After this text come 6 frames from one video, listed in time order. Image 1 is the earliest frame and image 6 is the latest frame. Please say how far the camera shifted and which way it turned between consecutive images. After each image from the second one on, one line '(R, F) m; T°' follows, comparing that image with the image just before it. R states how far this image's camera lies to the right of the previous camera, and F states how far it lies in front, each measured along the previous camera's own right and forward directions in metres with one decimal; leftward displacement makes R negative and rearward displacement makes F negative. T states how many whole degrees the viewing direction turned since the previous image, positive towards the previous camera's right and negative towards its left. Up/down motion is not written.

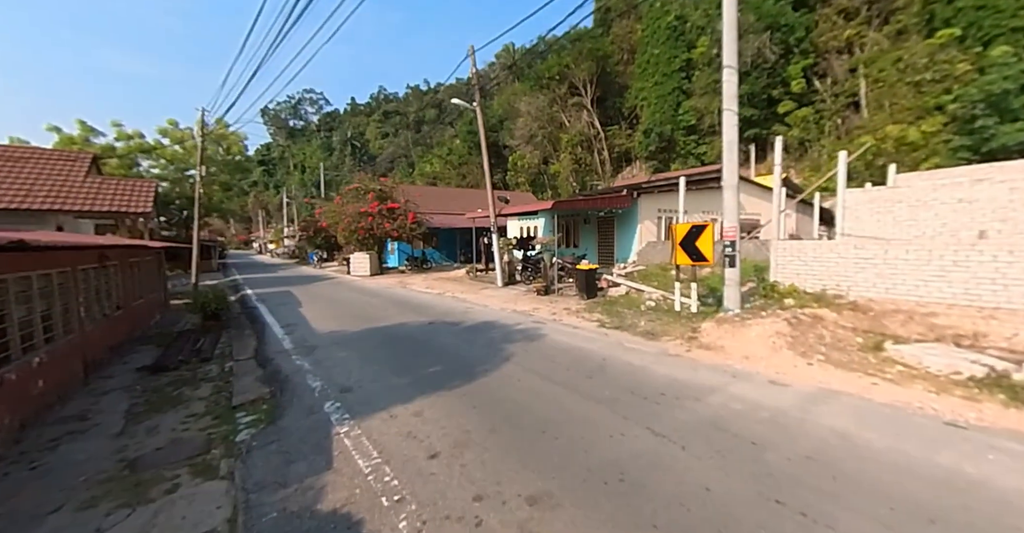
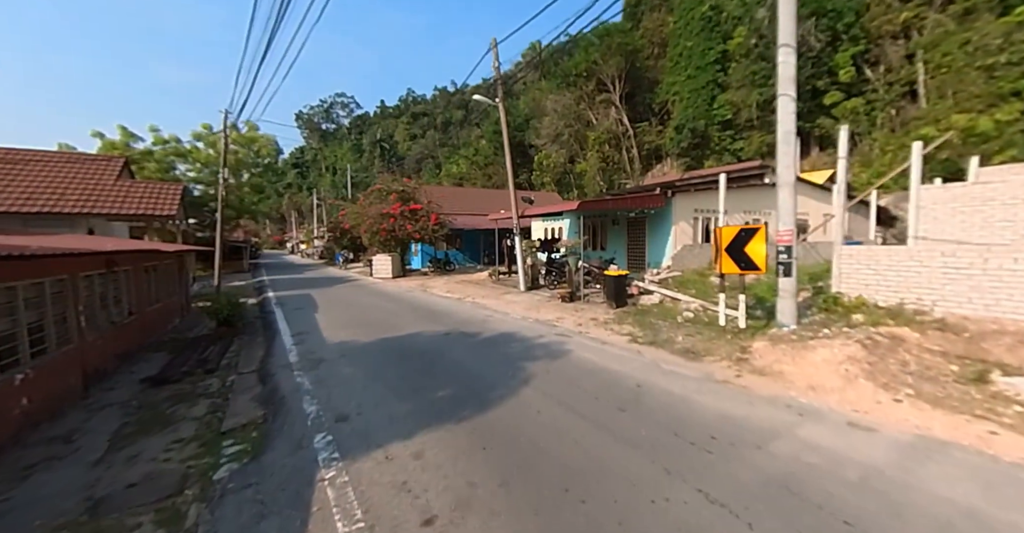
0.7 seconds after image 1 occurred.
(+0.1, +0.7) m; -4°
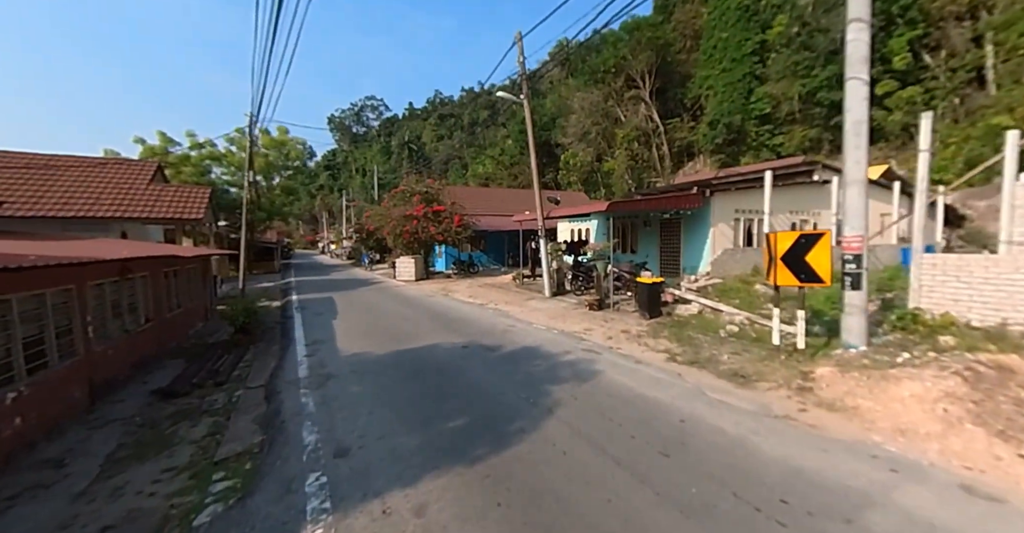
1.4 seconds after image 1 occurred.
(0.0, +0.6) m; -4°
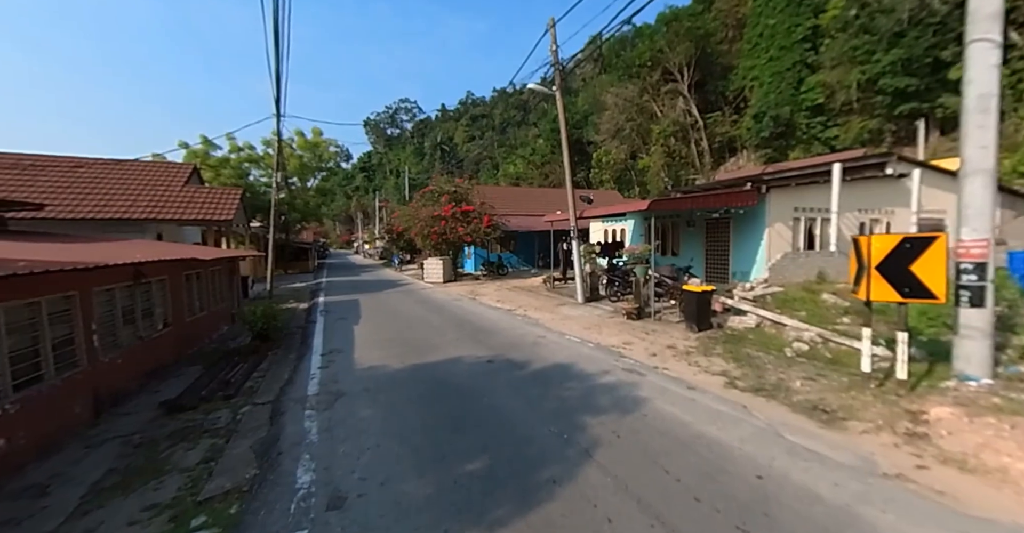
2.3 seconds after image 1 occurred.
(0.0, +0.8) m; -4°
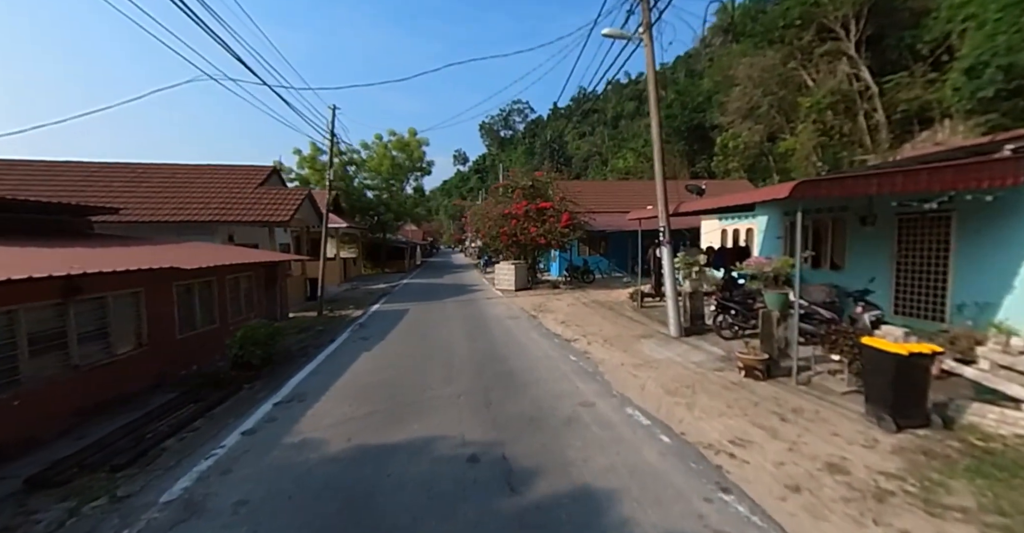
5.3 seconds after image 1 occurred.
(+1.1, +3.2) m; -16°
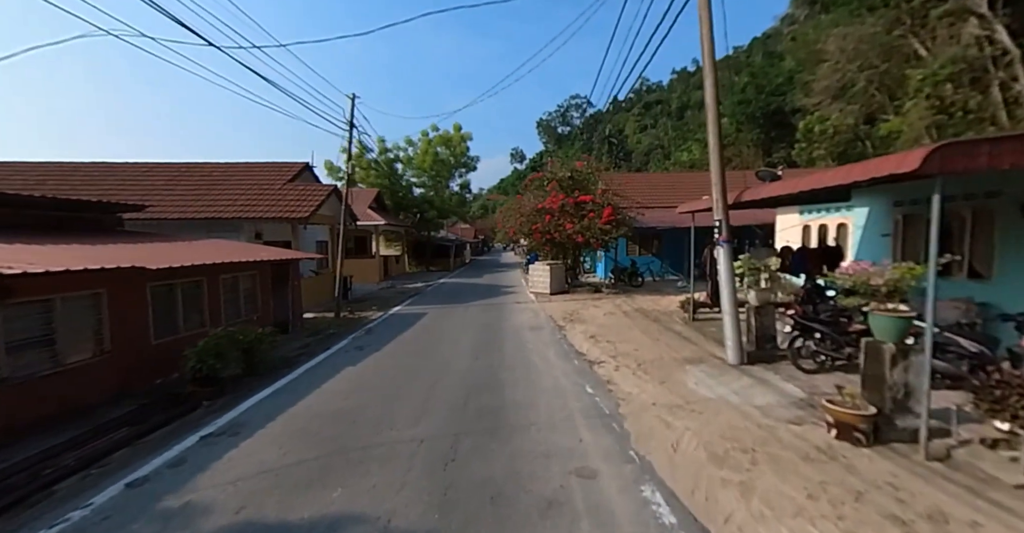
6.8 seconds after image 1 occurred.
(+0.9, +1.6) m; -8°
